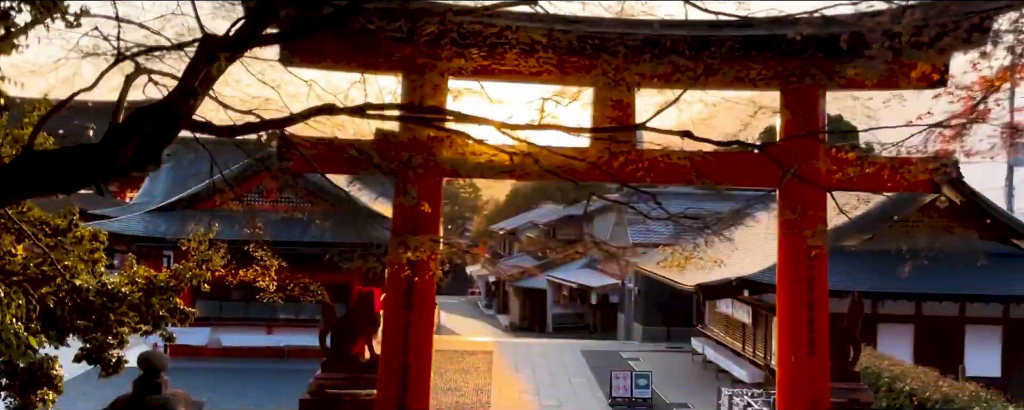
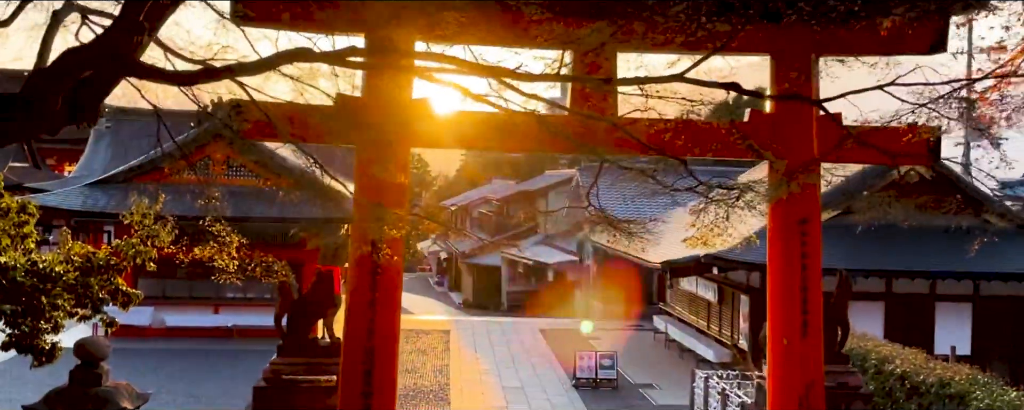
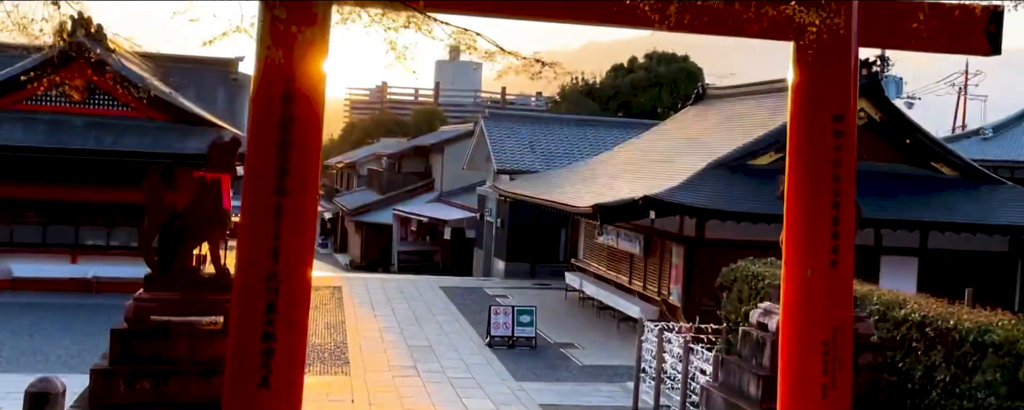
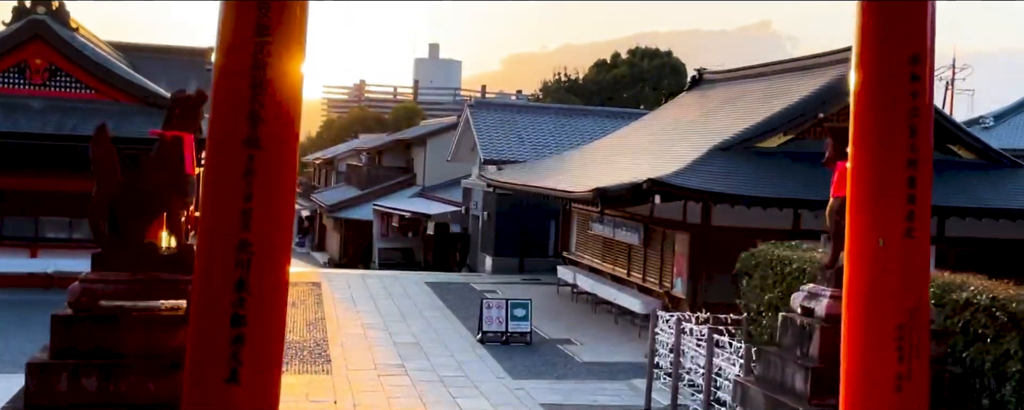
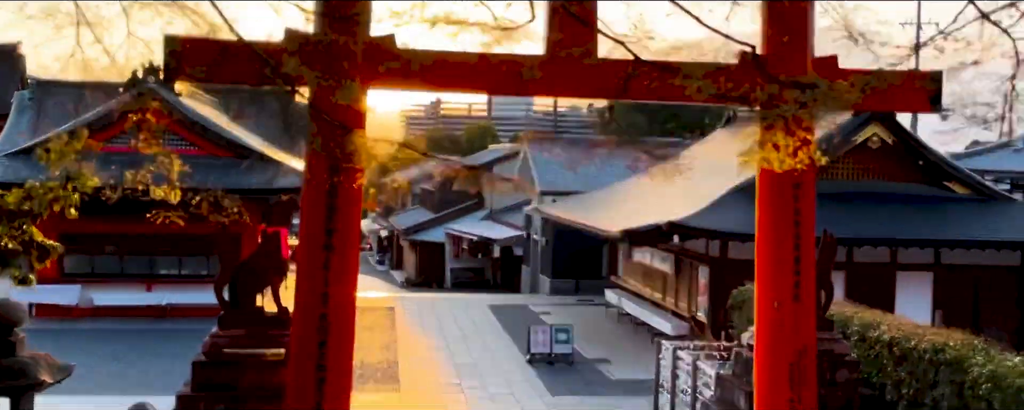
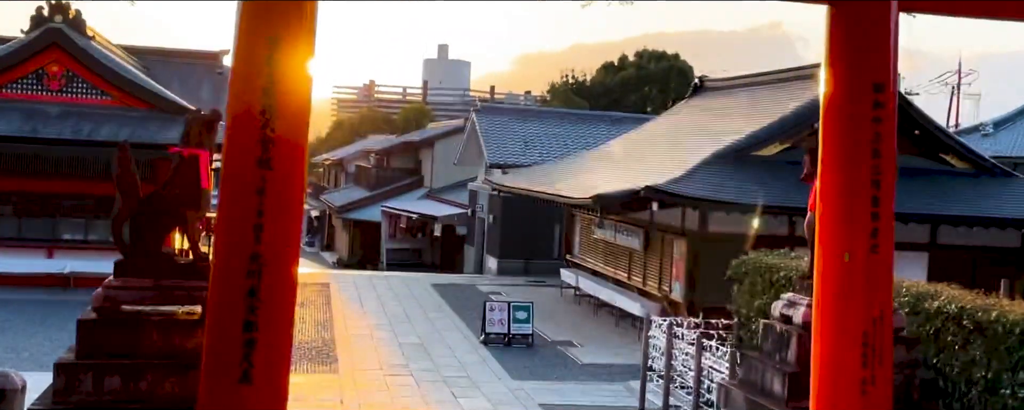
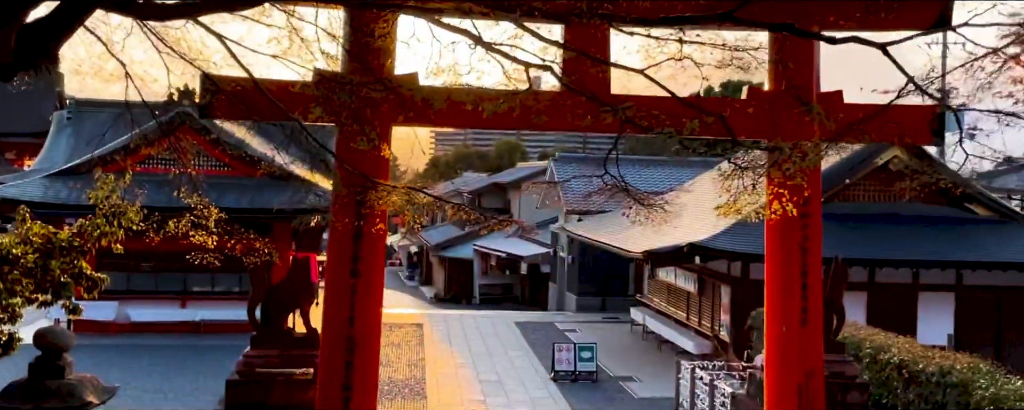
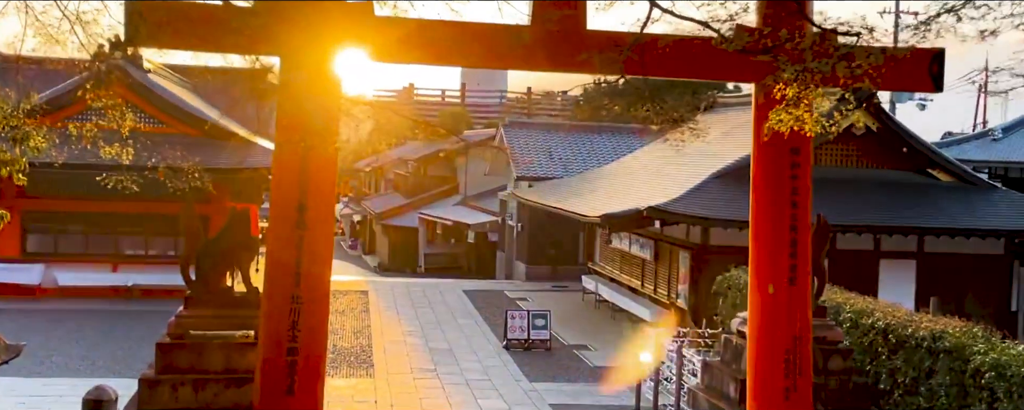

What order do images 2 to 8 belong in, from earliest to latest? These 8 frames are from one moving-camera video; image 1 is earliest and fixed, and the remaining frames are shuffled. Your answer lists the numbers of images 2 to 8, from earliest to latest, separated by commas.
2, 7, 5, 8, 3, 6, 4
